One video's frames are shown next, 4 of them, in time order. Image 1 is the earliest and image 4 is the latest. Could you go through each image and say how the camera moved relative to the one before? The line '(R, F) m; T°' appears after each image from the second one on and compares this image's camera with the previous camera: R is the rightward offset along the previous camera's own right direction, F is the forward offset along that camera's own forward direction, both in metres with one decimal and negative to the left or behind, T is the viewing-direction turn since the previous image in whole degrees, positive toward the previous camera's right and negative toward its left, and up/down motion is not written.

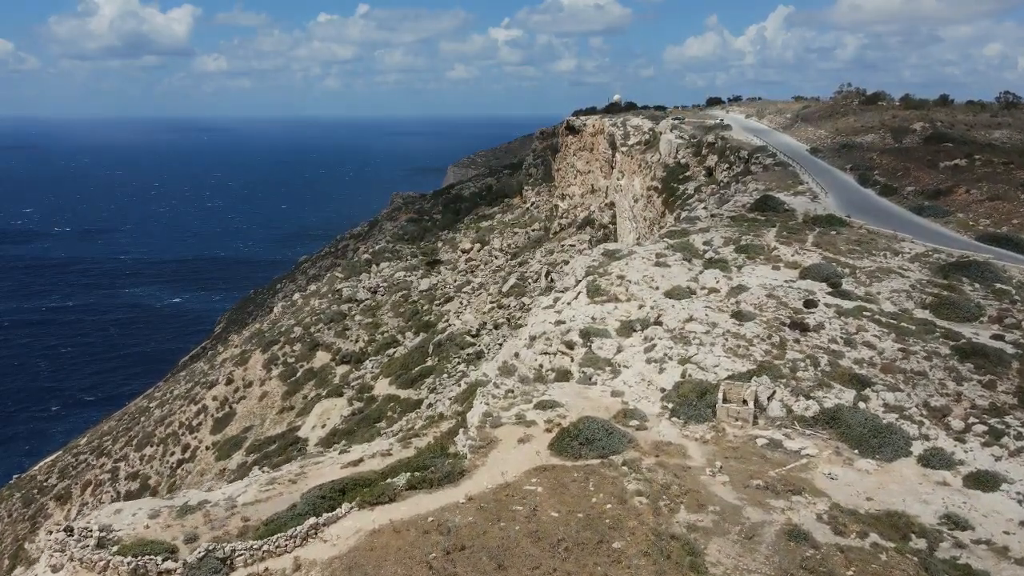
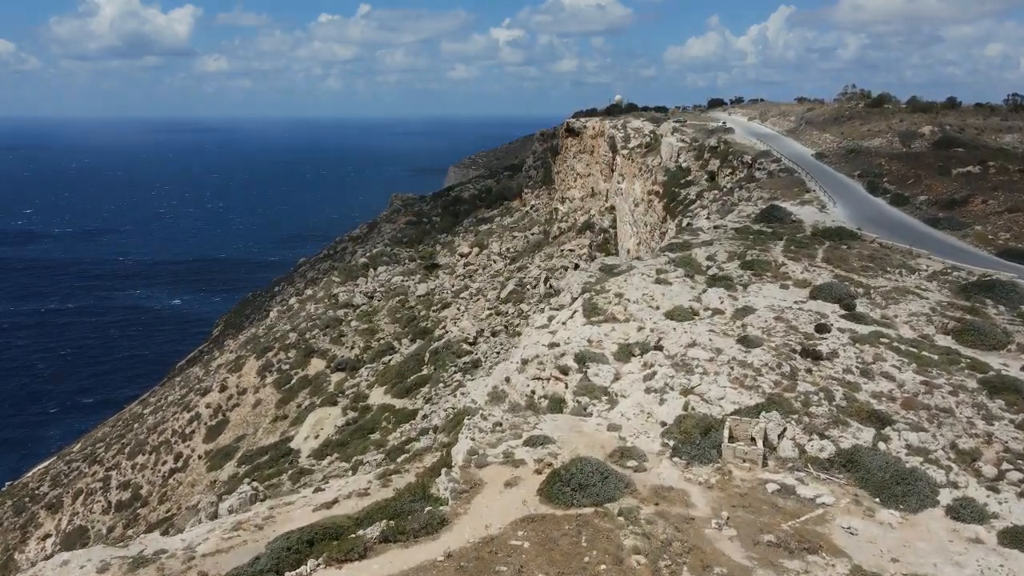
(+0.3, +1.0) m; 0°
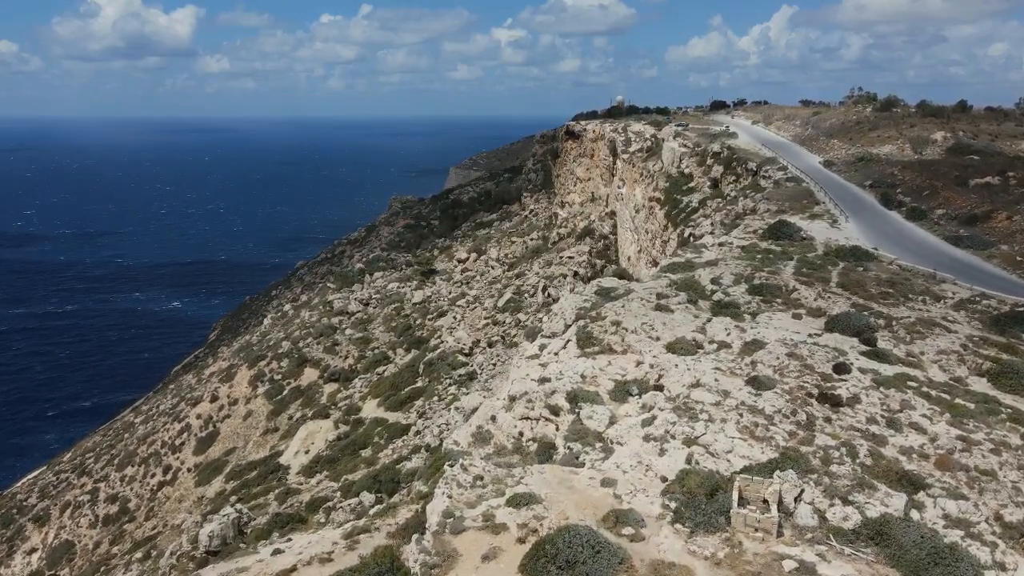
(+0.4, +1.3) m; 0°
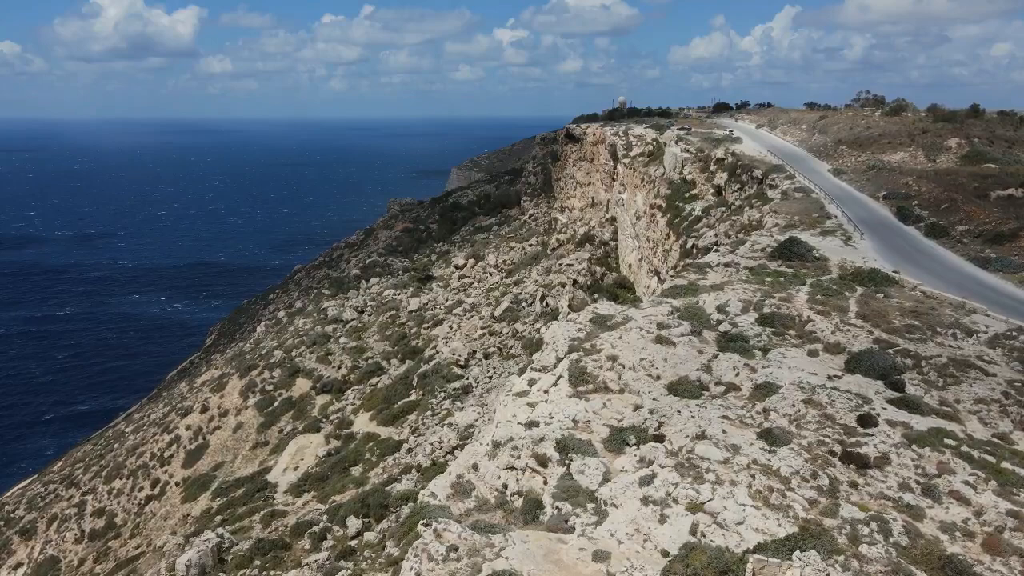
(+0.4, +1.4) m; 0°
